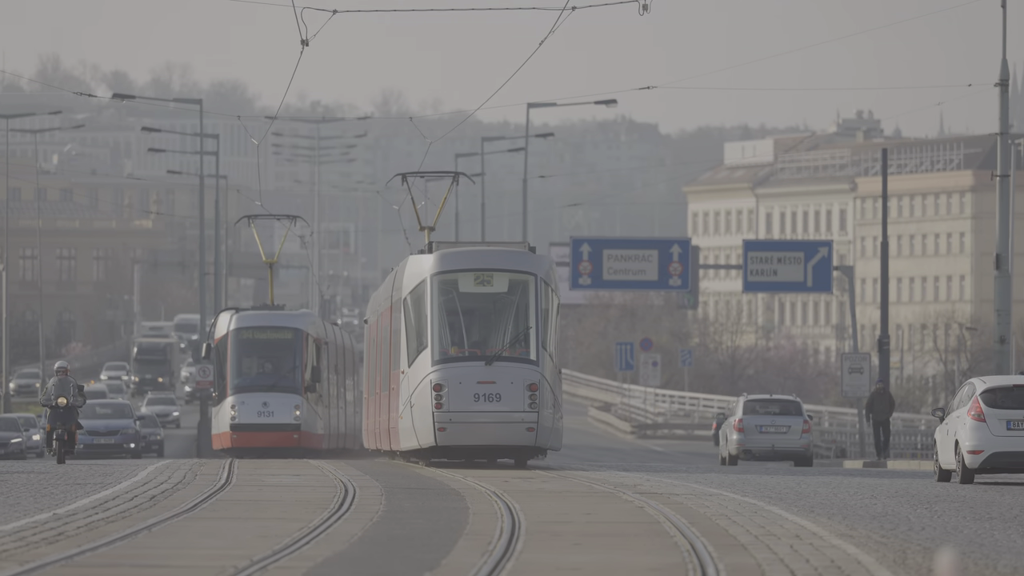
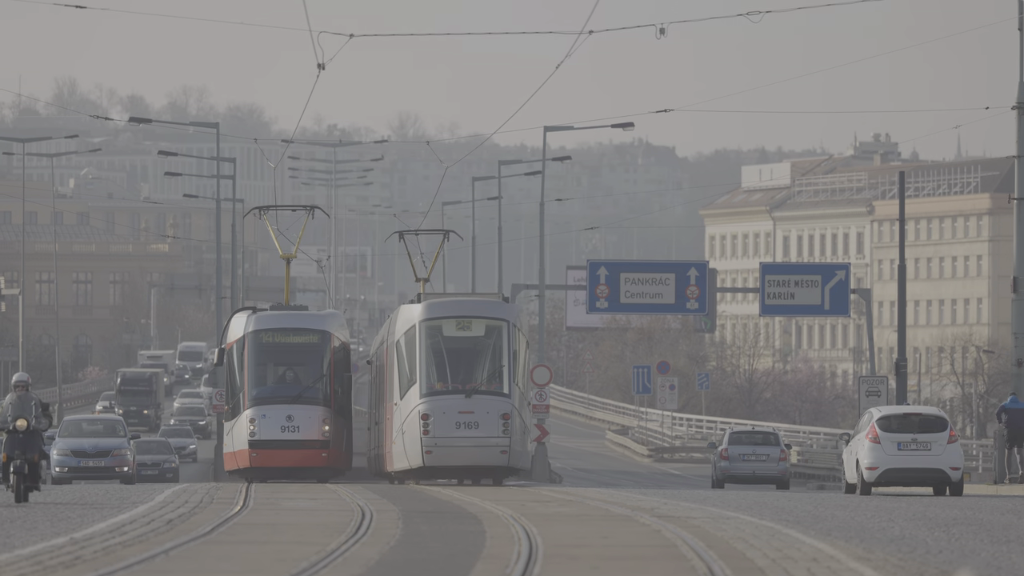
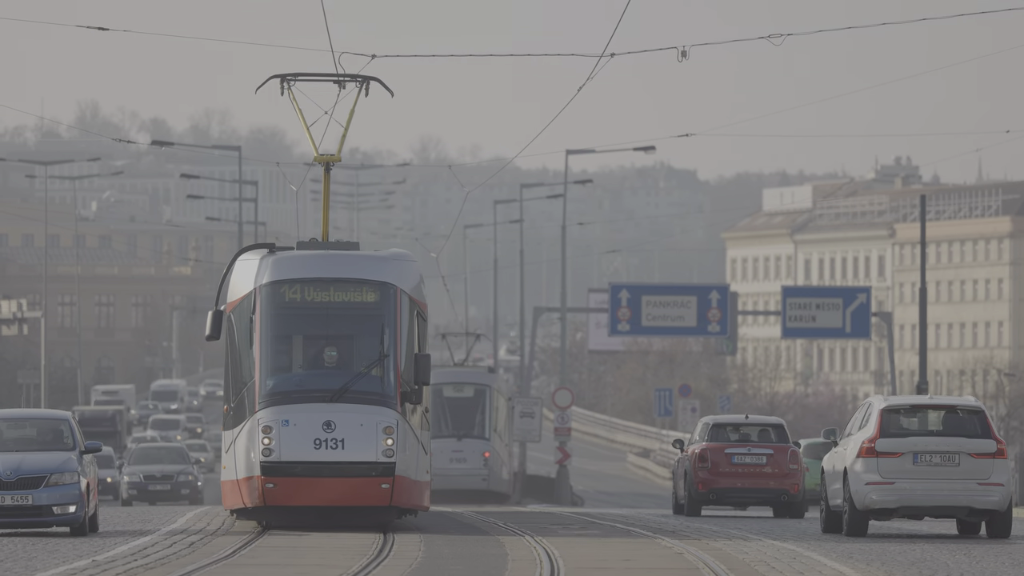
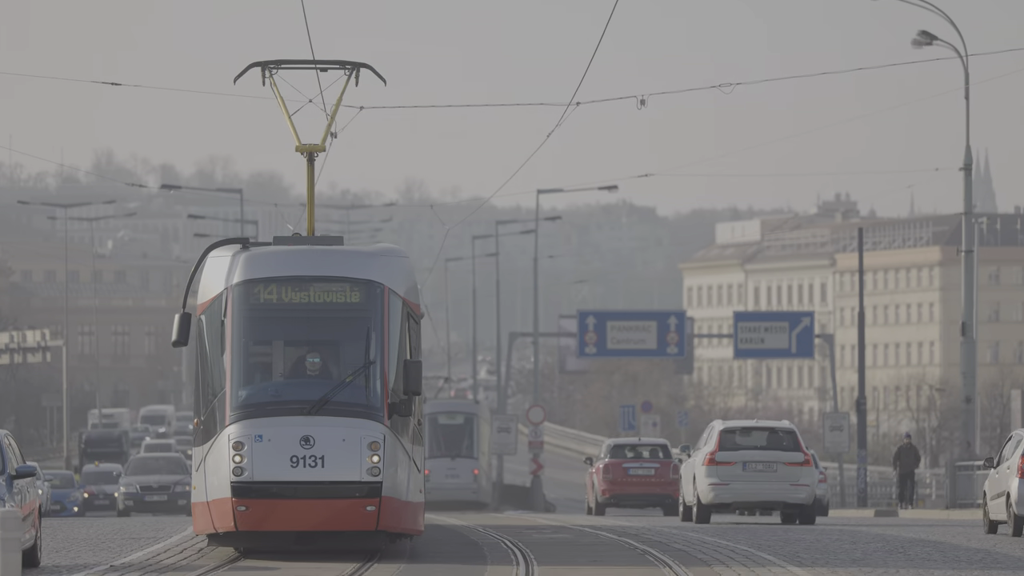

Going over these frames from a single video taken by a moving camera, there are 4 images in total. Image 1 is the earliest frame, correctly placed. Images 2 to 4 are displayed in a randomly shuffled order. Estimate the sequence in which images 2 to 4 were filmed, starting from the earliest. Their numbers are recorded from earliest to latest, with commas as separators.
2, 3, 4
